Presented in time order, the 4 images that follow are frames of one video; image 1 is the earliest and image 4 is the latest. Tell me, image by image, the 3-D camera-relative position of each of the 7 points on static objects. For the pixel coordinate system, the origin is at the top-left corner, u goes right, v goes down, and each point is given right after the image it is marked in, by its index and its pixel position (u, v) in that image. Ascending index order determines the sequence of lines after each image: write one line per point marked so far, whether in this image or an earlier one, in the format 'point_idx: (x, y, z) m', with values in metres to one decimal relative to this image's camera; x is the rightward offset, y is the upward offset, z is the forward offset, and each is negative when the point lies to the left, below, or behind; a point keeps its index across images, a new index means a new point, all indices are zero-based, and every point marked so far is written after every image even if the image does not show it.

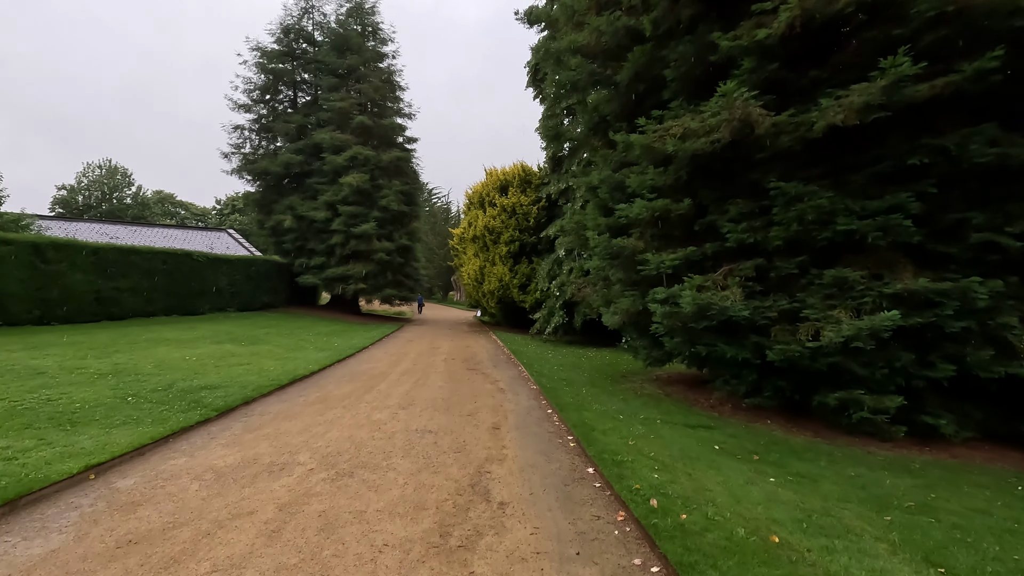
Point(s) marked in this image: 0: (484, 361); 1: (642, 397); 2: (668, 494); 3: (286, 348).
0: (-0.7, -1.8, +12.9) m
1: (+2.3, -1.9, +9.4) m
2: (+1.2, -1.6, +4.1) m
3: (-6.5, -1.7, +15.5) m
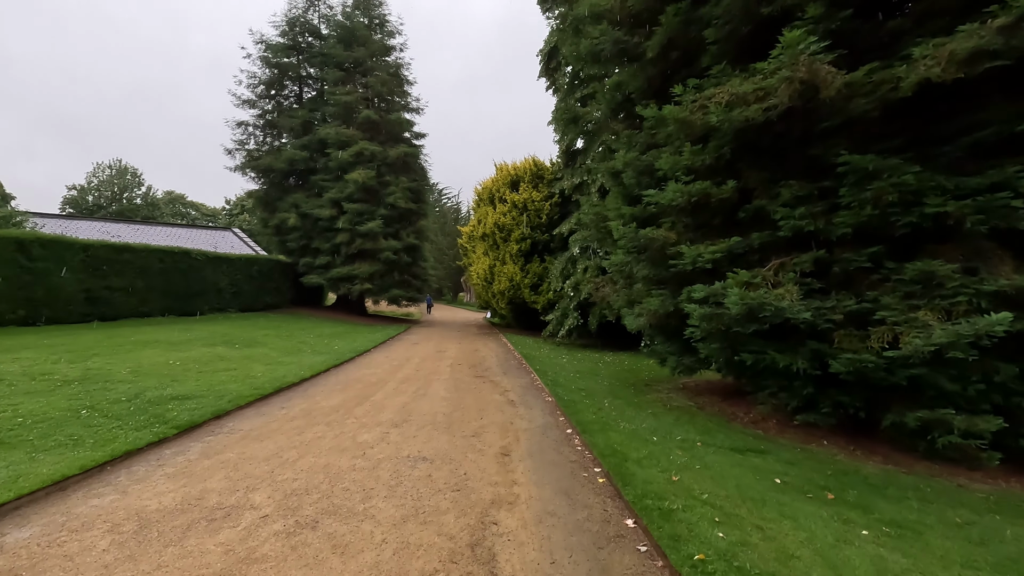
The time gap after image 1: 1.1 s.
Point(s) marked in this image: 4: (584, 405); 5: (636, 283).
0: (-0.4, -1.7, +11.8) m
1: (+2.4, -1.9, +8.2) m
2: (+1.3, -1.5, +2.9) m
3: (-6.2, -1.7, +14.5) m
4: (+1.0, -1.6, +7.5) m
5: (+2.2, +0.1, +9.5) m
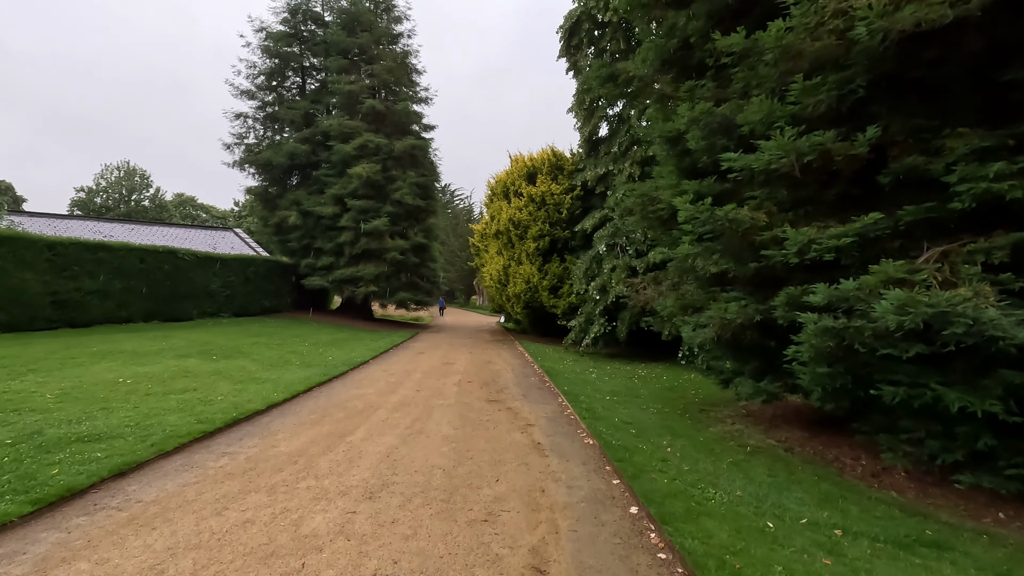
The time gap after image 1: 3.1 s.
0: (0.0, -1.8, +9.7) m
1: (+2.7, -1.9, +6.0) m
2: (+1.4, -1.5, +0.8) m
3: (-5.8, -1.8, +12.5) m
4: (+1.3, -1.6, +5.3) m
5: (+2.5, +0.1, +7.3) m
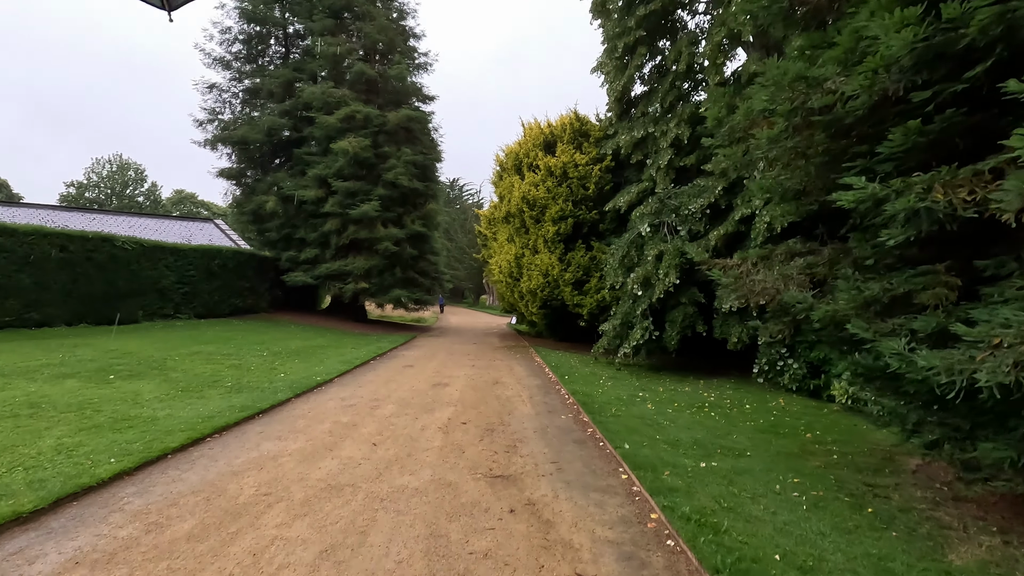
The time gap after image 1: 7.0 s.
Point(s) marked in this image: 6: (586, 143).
0: (+0.2, -1.6, +5.8) m
1: (+2.9, -1.7, +2.1) m
2: (+1.5, -1.3, -3.1) m
3: (-5.5, -1.6, +8.7) m
4: (+1.4, -1.5, +1.4) m
5: (+2.7, +0.2, +3.4) m
6: (+2.3, +4.5, +16.6) m
